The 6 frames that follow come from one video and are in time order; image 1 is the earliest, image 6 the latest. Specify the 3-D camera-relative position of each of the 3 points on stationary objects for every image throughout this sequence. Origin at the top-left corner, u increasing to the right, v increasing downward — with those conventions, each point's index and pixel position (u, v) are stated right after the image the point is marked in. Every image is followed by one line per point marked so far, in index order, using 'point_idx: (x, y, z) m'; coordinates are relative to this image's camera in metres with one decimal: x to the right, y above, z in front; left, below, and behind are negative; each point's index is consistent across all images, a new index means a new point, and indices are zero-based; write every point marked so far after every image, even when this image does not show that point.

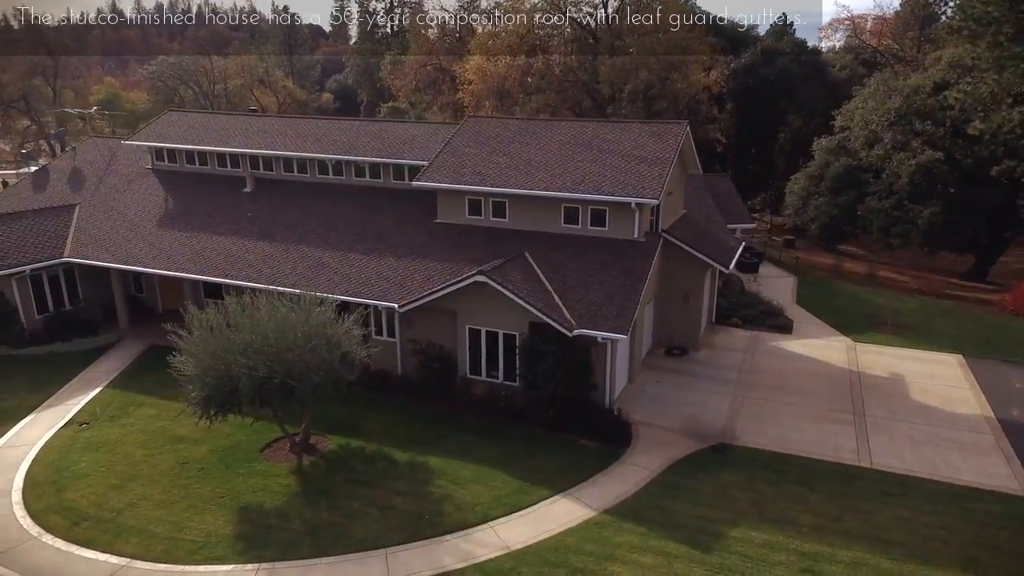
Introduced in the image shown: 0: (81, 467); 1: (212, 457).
0: (-11.0, -4.6, +16.3) m
1: (-7.9, -4.5, +16.9) m
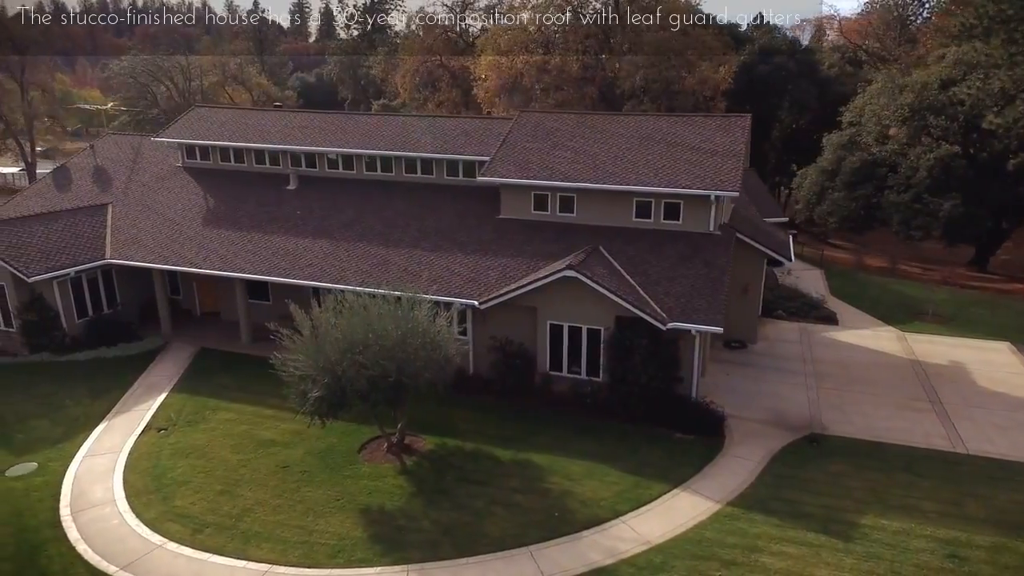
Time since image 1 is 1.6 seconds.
0: (-8.2, -4.6, +15.7) m
1: (-5.2, -4.4, +16.5) m
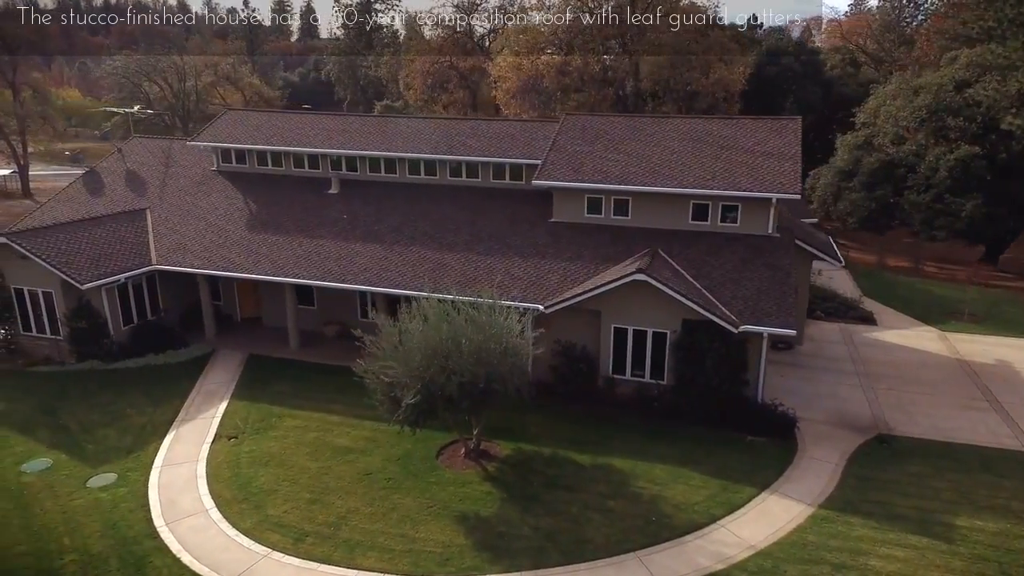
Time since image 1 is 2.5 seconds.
0: (-6.1, -4.8, +15.6) m
1: (-3.0, -4.6, +16.4) m
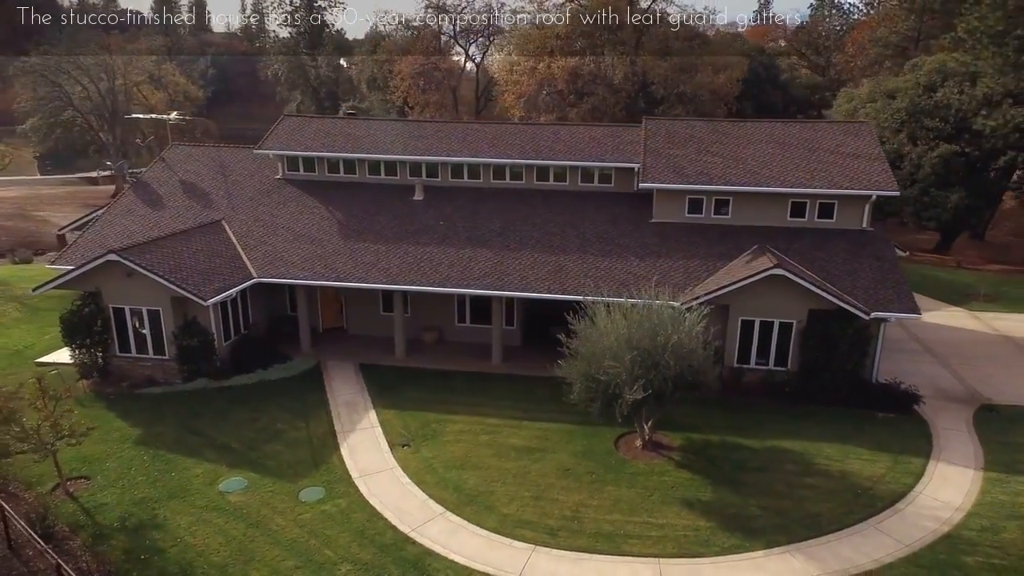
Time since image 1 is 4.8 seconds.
0: (-0.9, -5.0, +16.0) m
1: (+2.0, -4.7, +17.1) m
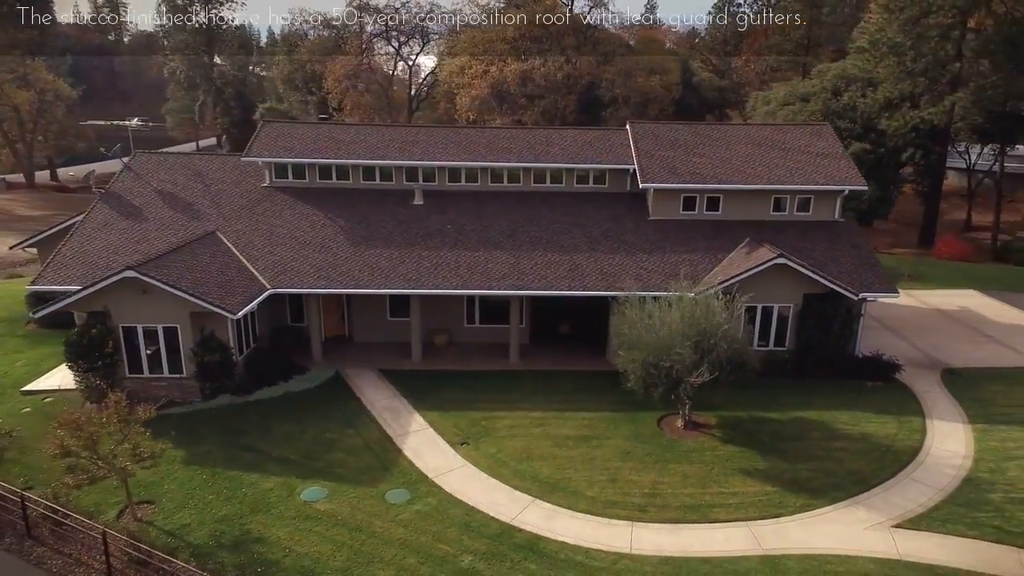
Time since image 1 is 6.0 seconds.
0: (+1.0, -5.0, +16.9) m
1: (+3.7, -4.5, +18.5) m
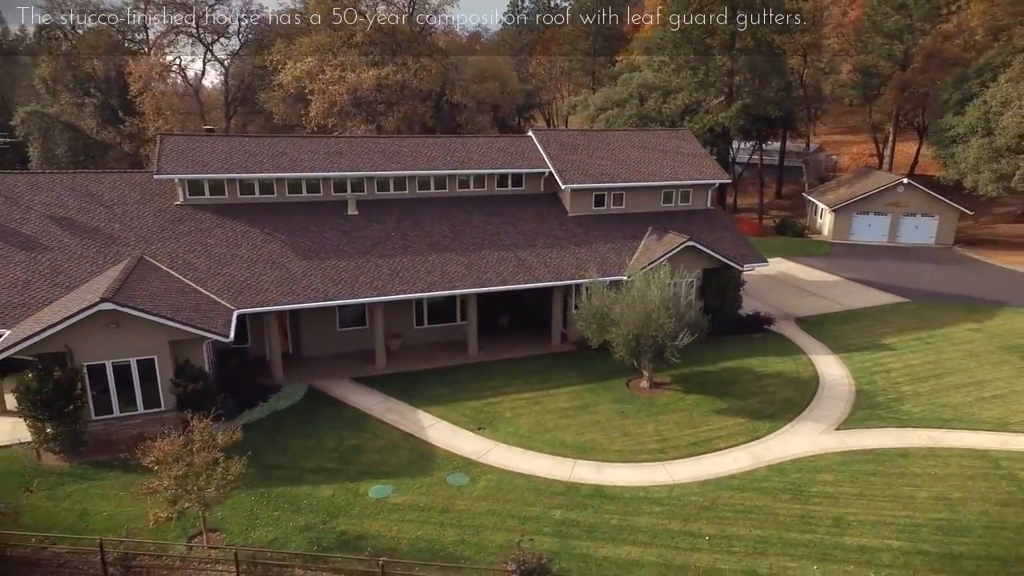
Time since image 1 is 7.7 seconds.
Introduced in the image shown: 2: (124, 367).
0: (+1.9, -4.7, +19.7) m
1: (+3.9, -4.0, +22.0) m
2: (-12.2, -2.4, +19.7) m
